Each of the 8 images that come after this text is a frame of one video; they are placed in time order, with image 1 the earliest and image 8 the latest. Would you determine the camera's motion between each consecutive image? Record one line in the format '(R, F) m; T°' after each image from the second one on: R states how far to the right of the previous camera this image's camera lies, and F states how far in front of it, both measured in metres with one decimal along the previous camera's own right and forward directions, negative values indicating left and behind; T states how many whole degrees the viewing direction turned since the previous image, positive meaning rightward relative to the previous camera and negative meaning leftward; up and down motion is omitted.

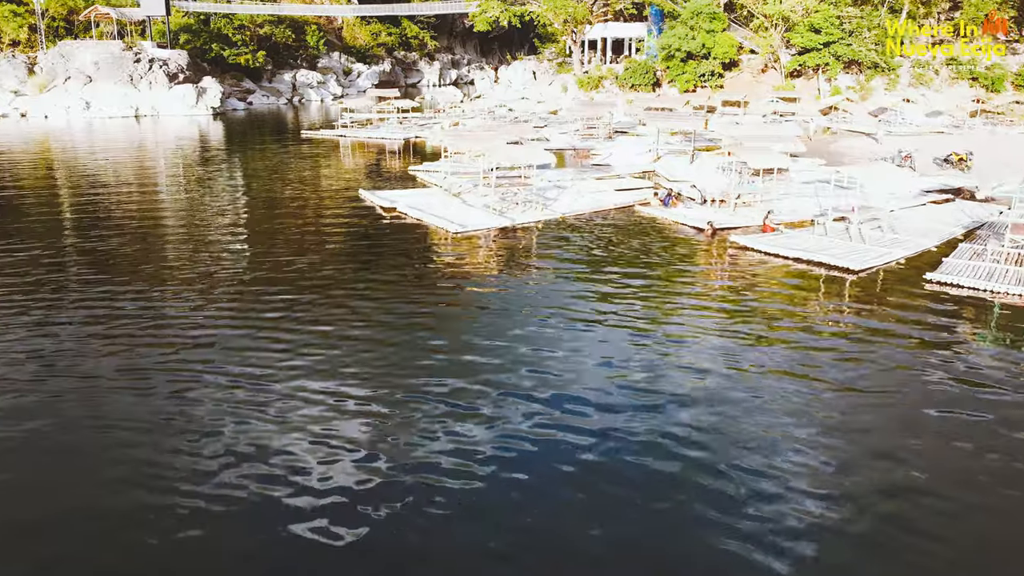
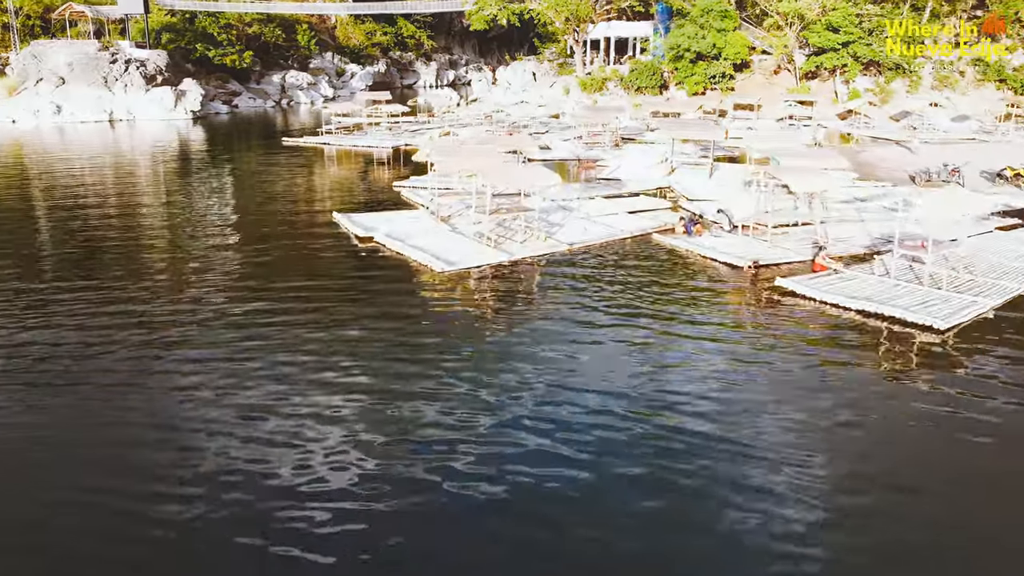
(+0.1, +4.3) m; 0°
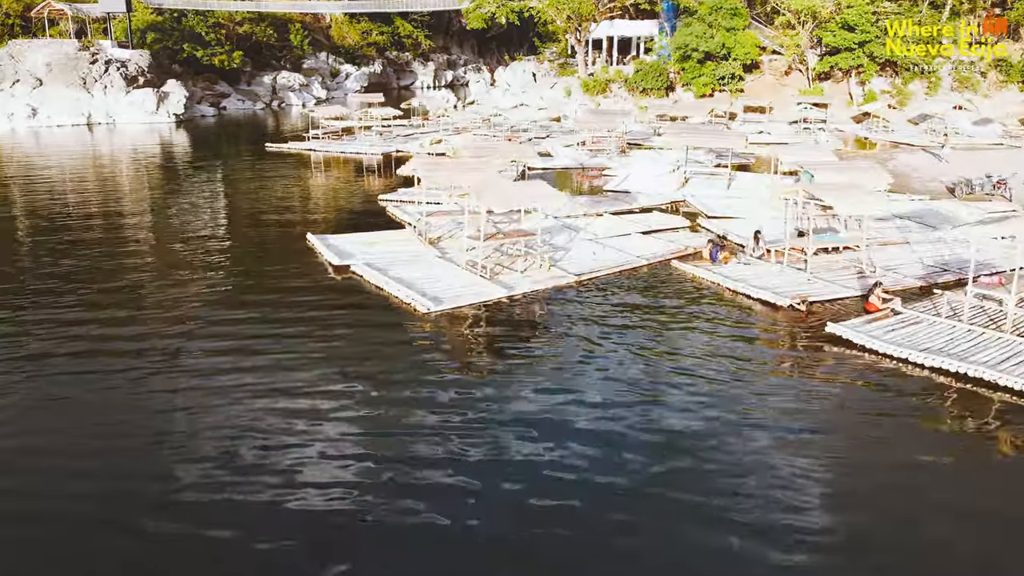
(0.0, +3.3) m; 0°
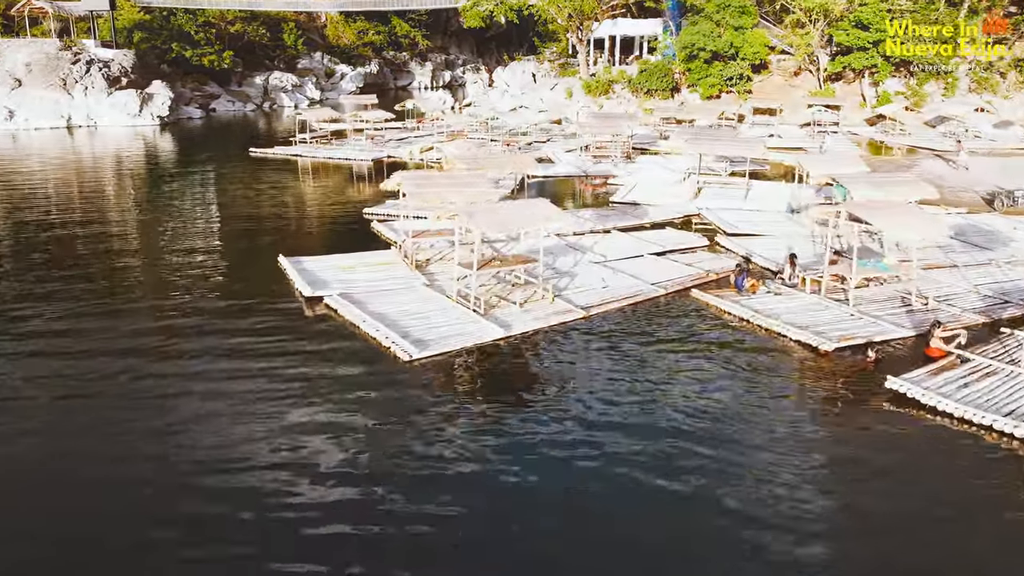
(0.0, +2.7) m; 0°
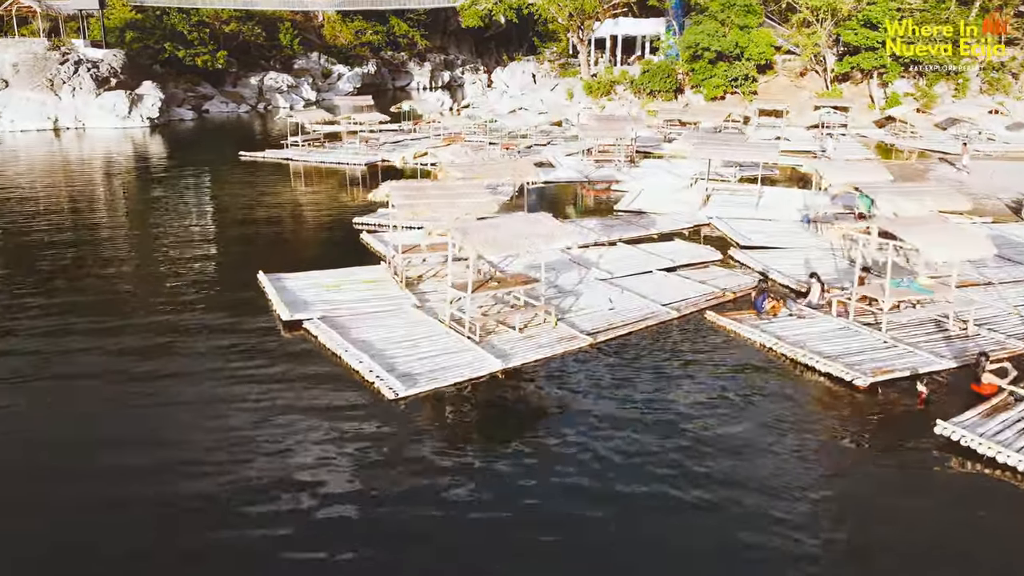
(0.0, +1.6) m; 0°
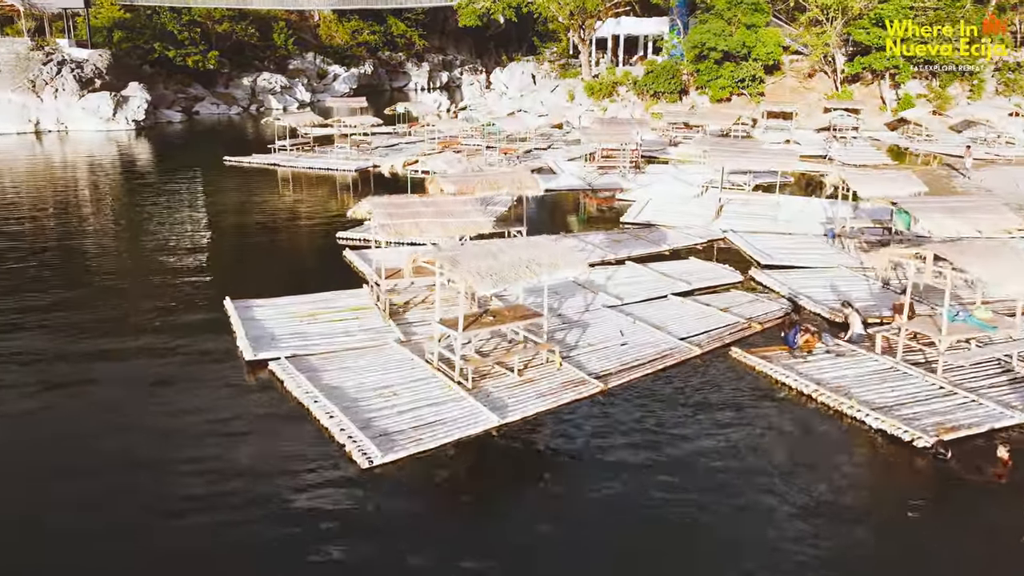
(0.0, +2.2) m; 0°
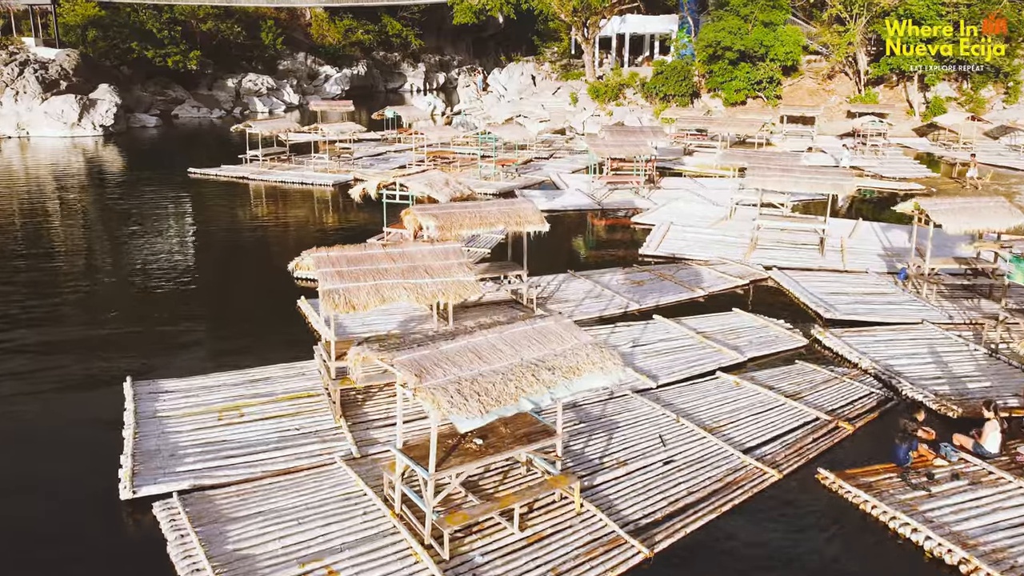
(0.0, +4.5) m; 0°
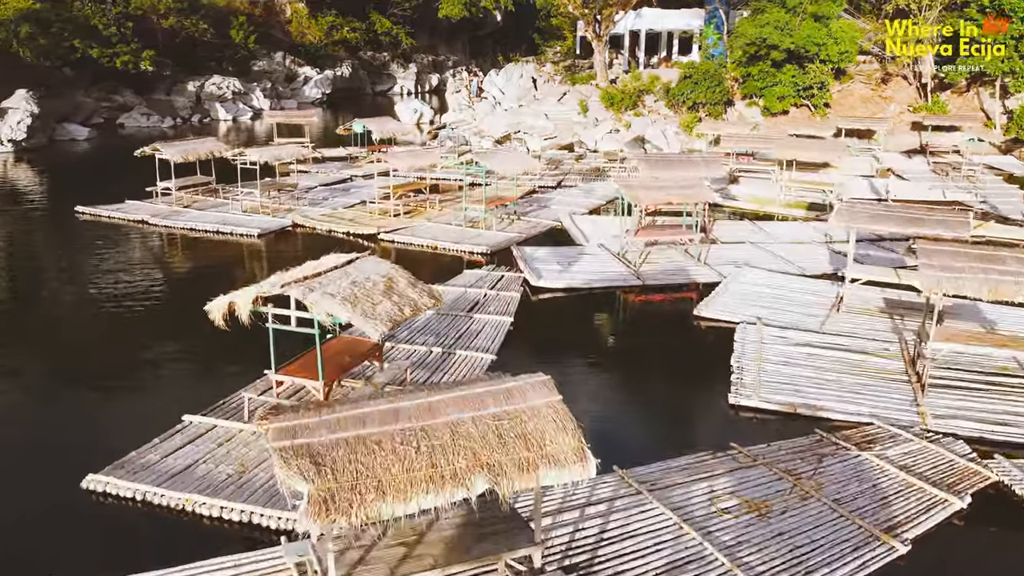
(0.0, +9.8) m; 0°
